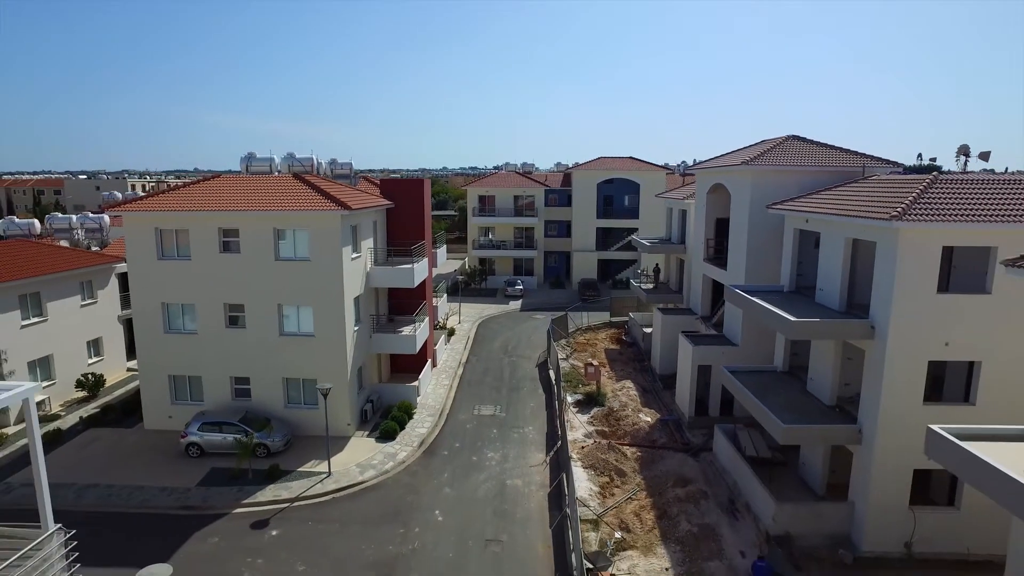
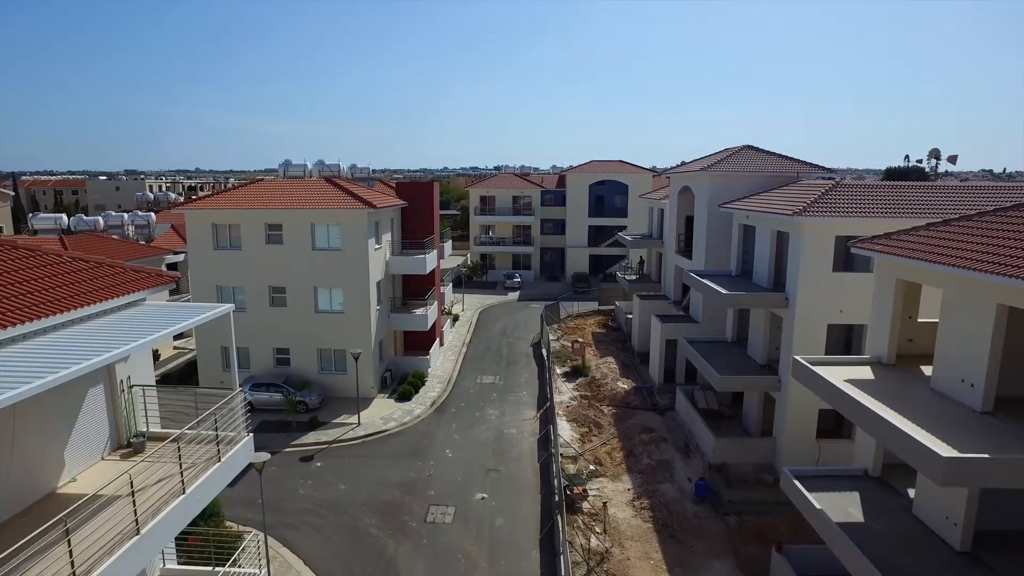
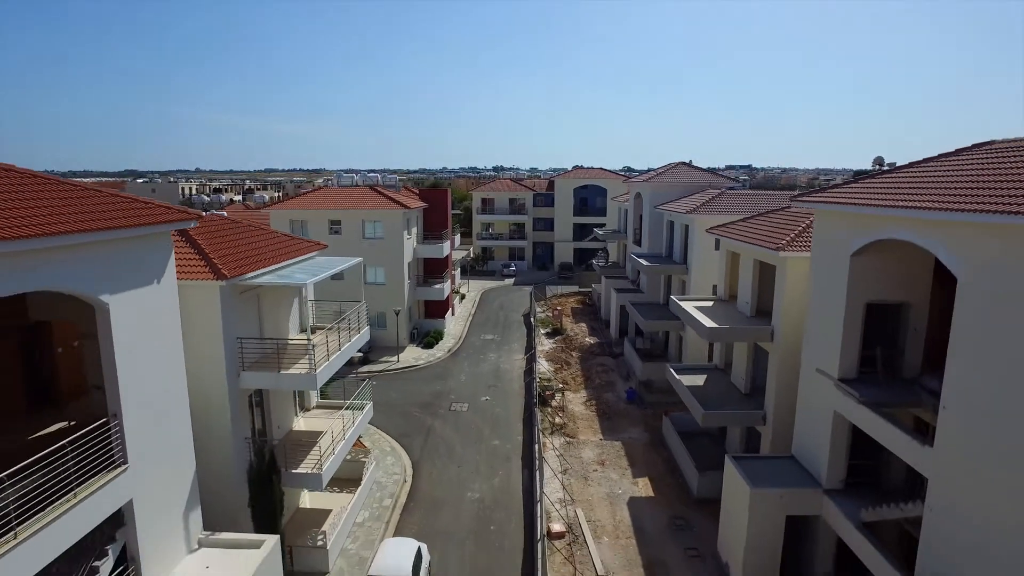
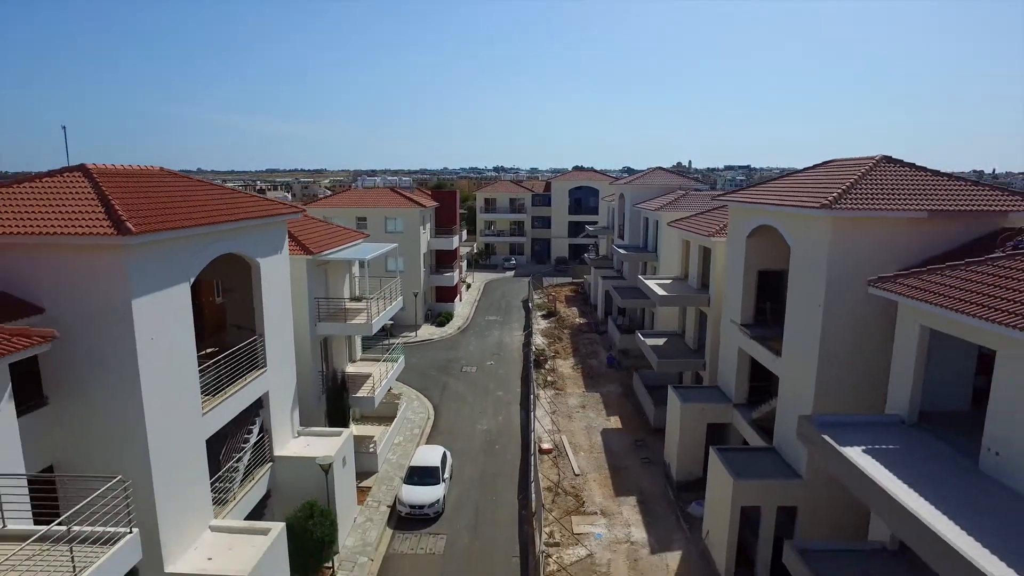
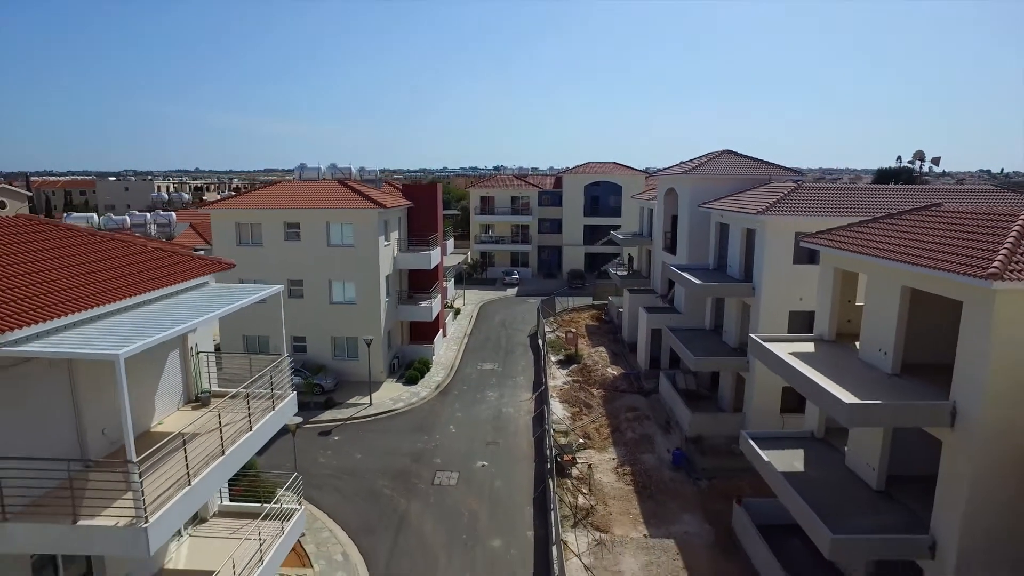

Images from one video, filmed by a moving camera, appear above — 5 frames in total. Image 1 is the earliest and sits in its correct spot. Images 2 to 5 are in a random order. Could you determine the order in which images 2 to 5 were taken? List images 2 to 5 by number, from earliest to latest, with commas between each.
2, 5, 3, 4
